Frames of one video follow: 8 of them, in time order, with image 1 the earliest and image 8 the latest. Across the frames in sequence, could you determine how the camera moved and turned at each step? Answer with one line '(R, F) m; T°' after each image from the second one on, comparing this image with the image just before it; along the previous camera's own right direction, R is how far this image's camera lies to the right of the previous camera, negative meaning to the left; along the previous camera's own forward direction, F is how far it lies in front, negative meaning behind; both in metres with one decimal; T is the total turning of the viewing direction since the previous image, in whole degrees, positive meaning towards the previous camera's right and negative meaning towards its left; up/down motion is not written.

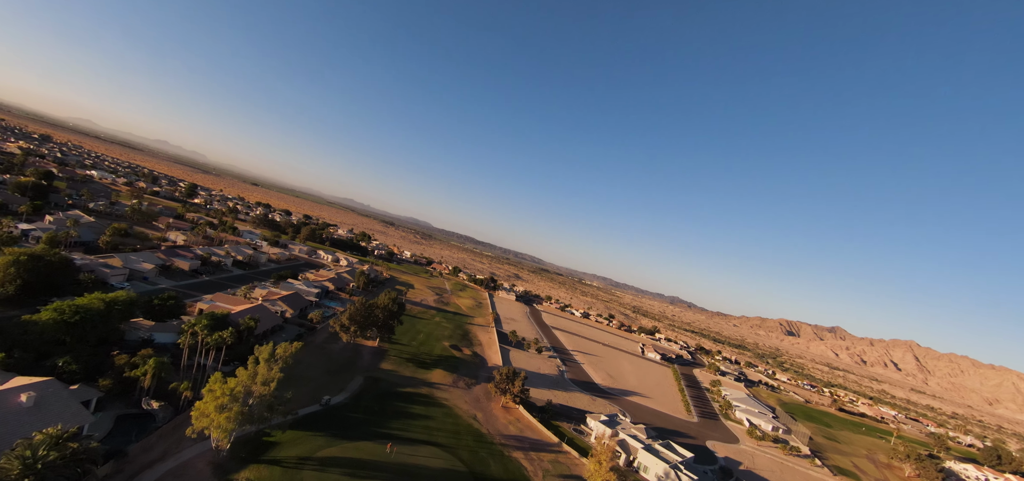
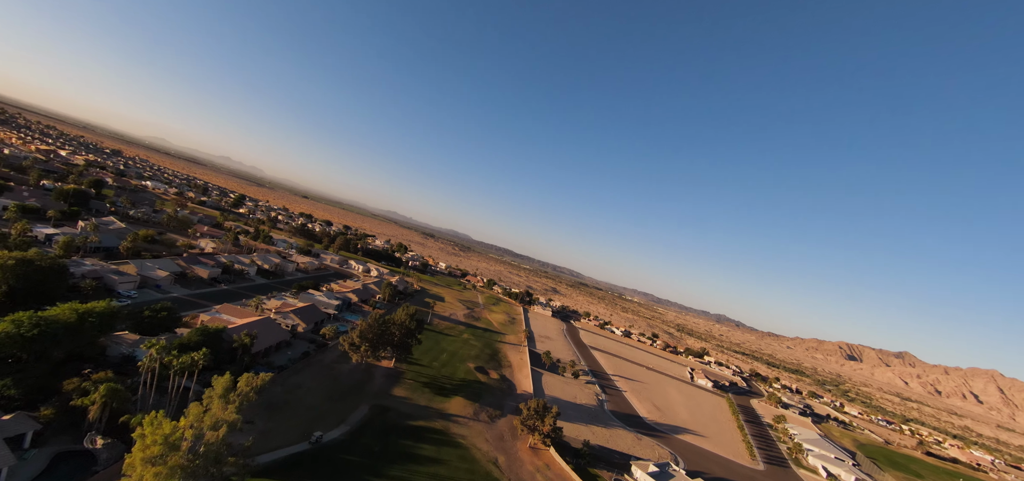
(+0.3, +5.2) m; -5°
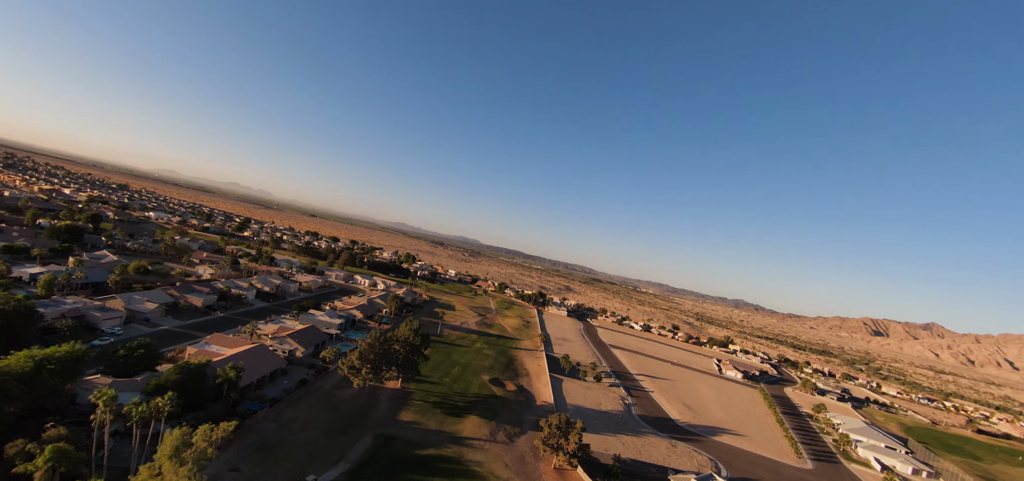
(+0.3, +3.0) m; -1°
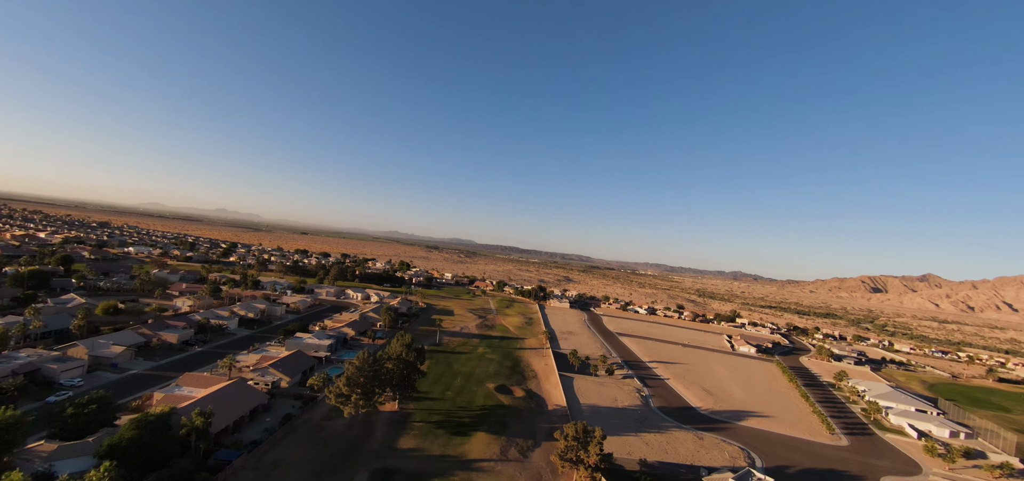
(+0.4, +3.0) m; +1°
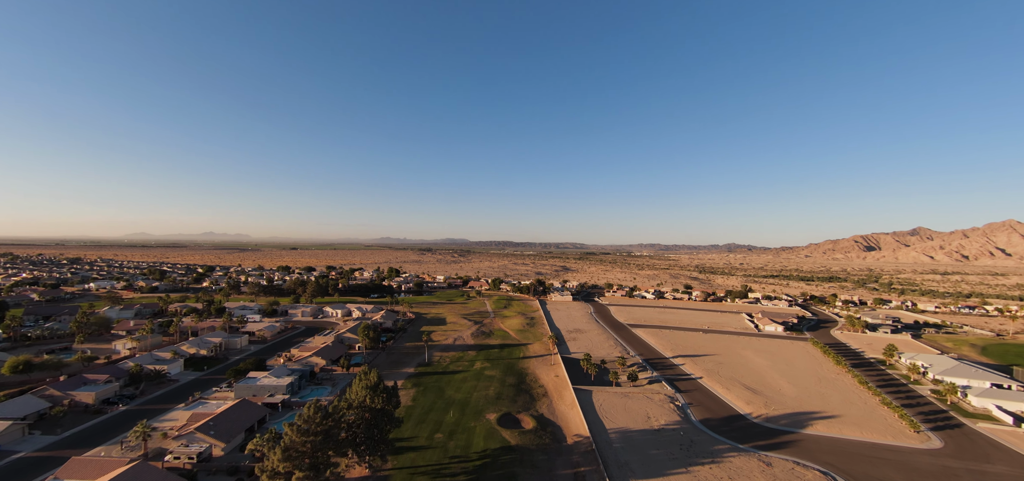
(+0.4, +8.0) m; +1°
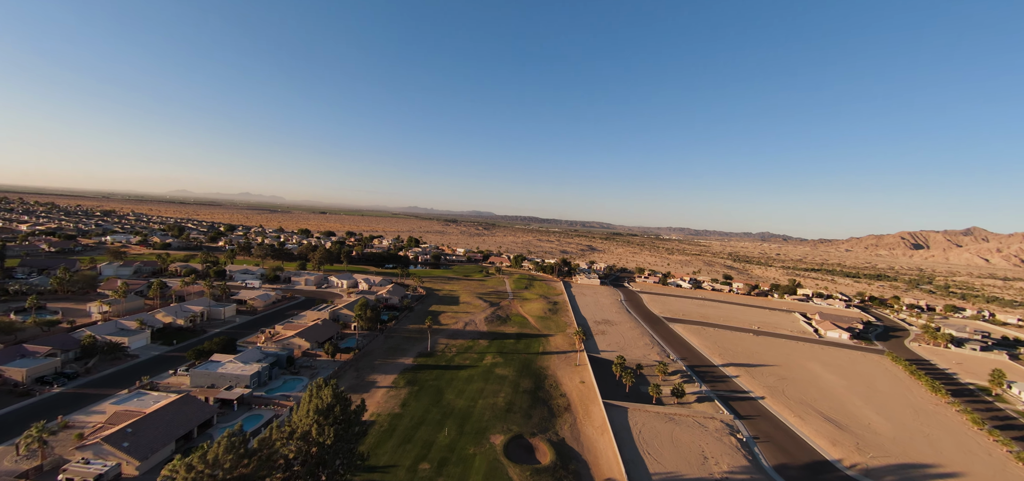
(-0.1, +8.1) m; -3°
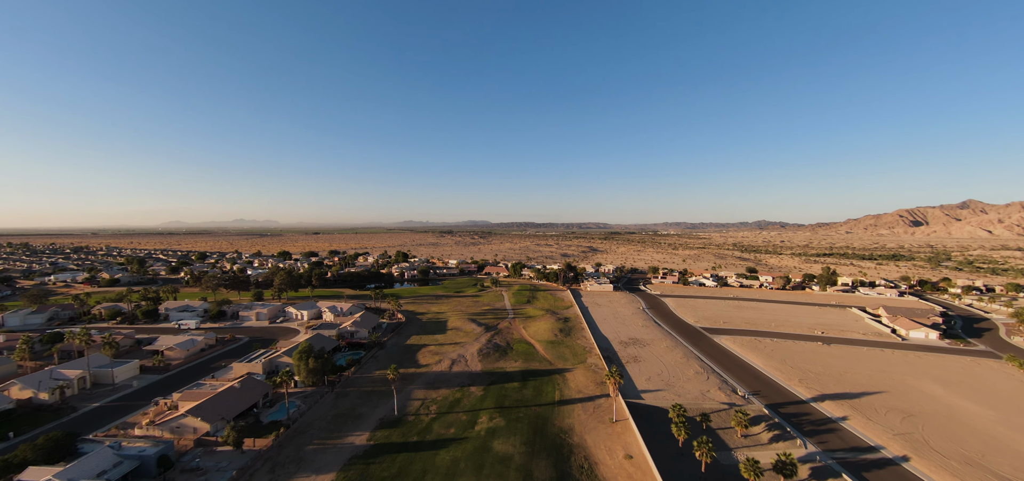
(+0.4, +11.8) m; 0°
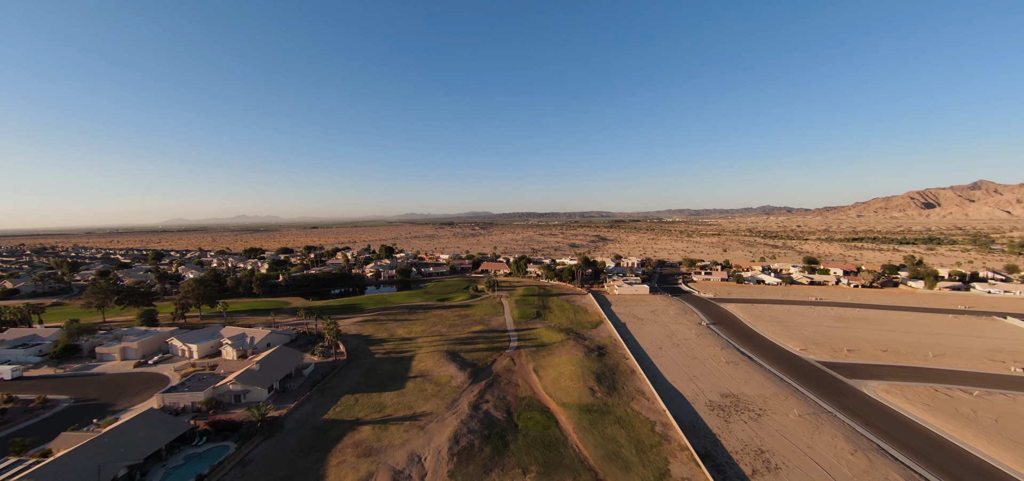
(+0.1, +18.5) m; -1°
